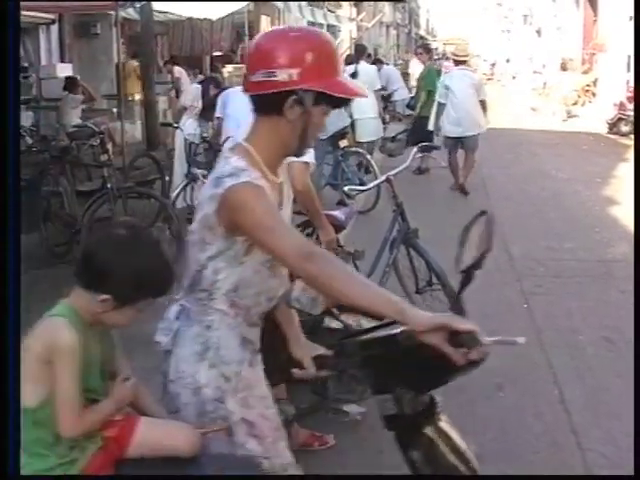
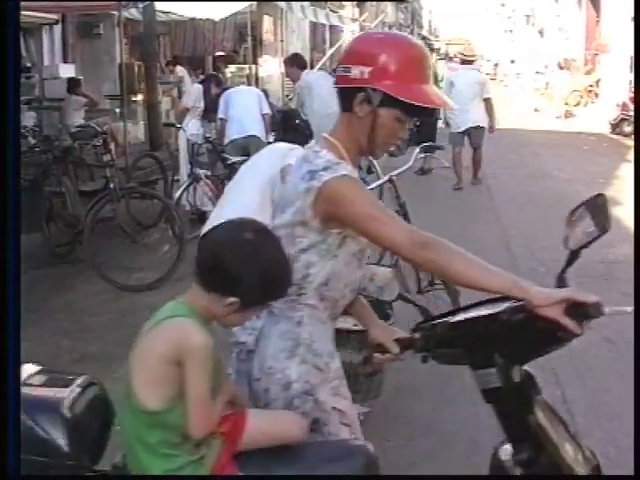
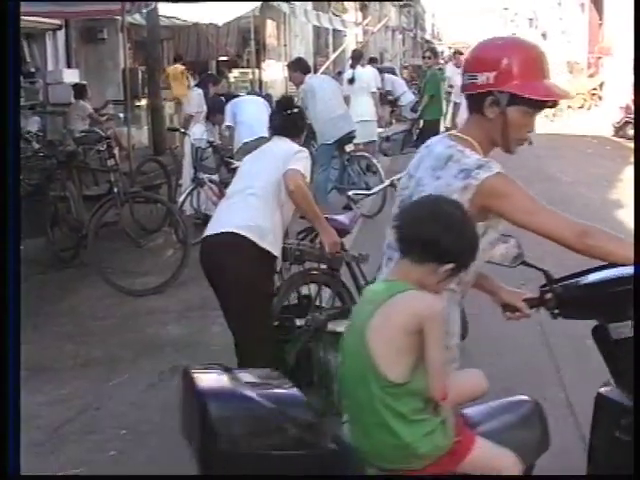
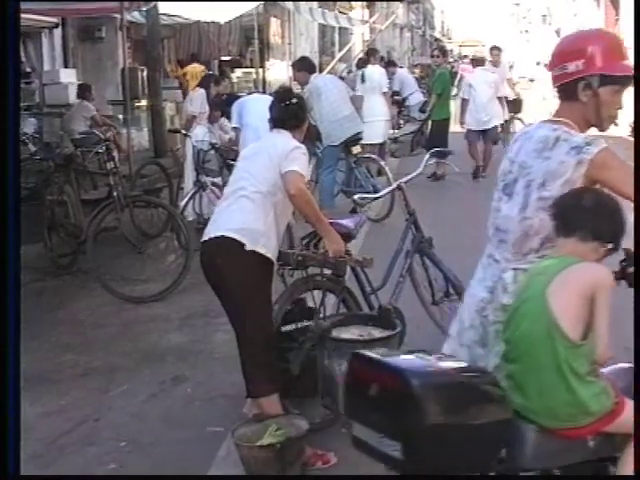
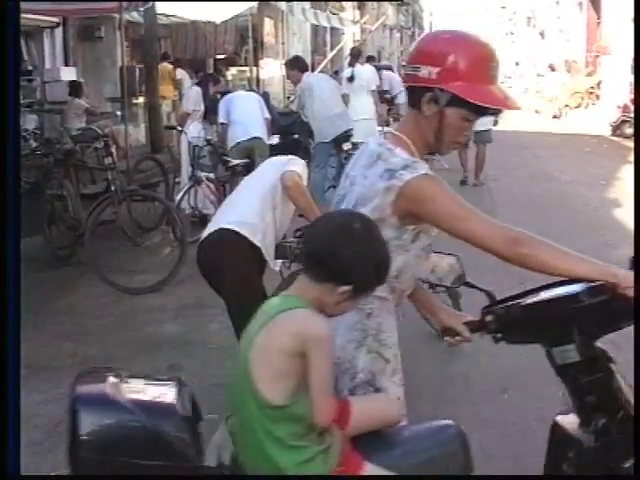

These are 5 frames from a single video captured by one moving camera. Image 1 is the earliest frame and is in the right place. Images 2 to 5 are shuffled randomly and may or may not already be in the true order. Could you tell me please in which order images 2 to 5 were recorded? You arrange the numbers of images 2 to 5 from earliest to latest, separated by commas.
2, 5, 3, 4
